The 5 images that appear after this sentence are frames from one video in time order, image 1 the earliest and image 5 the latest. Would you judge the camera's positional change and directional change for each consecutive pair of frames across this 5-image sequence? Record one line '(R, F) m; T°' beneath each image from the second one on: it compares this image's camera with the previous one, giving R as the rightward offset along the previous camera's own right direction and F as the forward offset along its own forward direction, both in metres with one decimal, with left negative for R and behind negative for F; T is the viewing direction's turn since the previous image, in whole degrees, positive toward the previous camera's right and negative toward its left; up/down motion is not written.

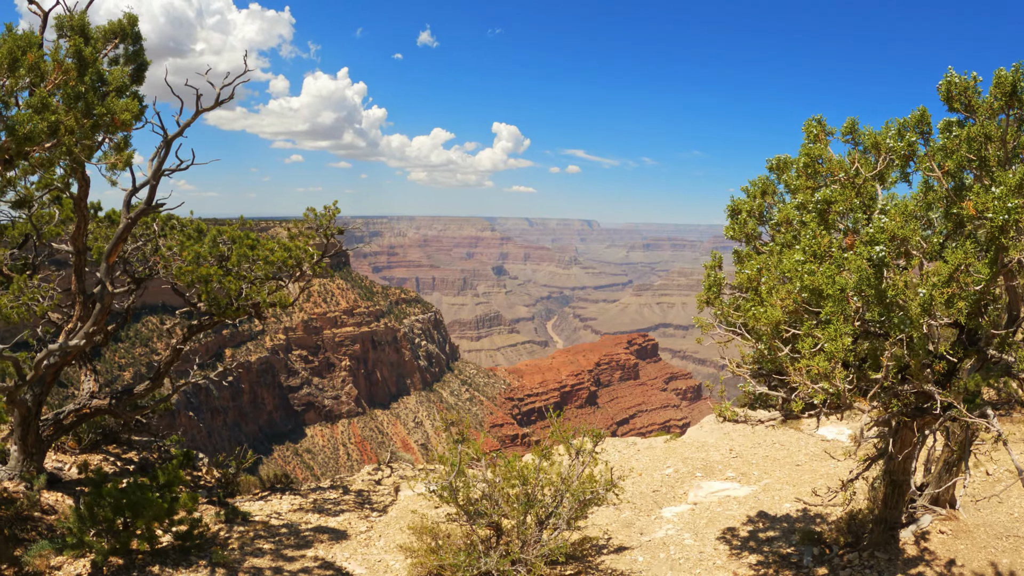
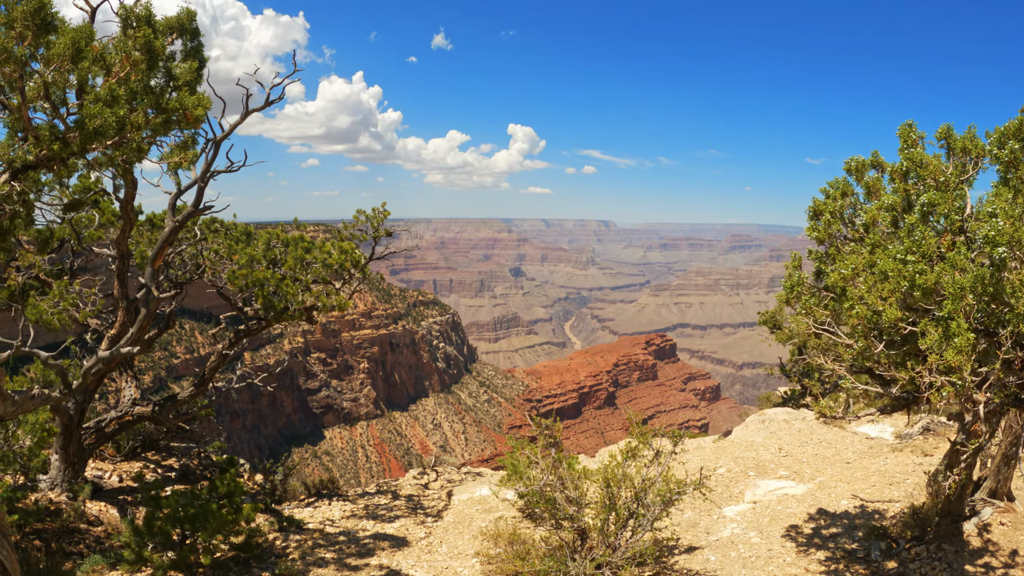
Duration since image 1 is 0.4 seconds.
(-0.8, +0.5) m; -2°
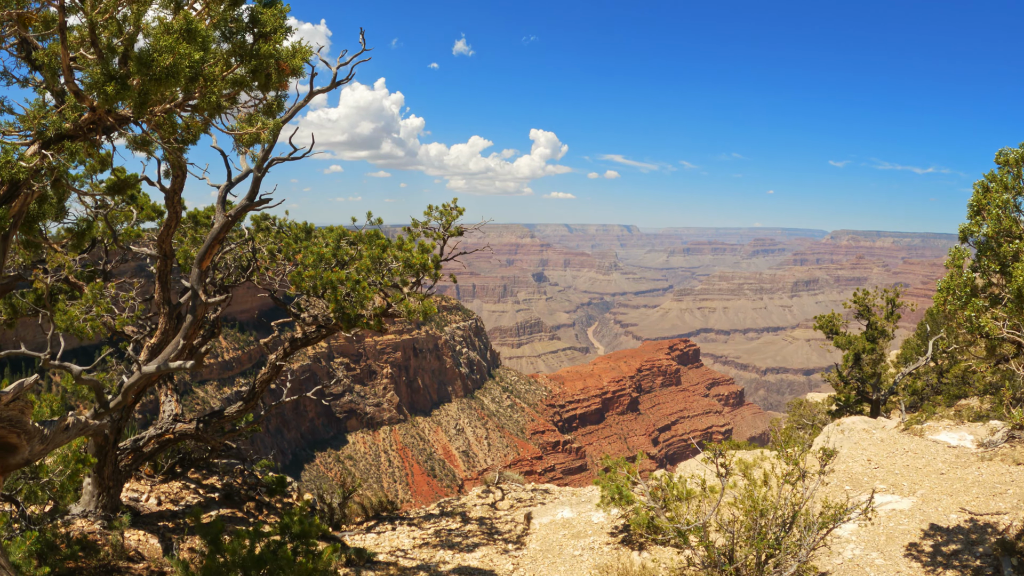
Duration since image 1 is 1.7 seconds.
(-1.2, +1.3) m; -3°
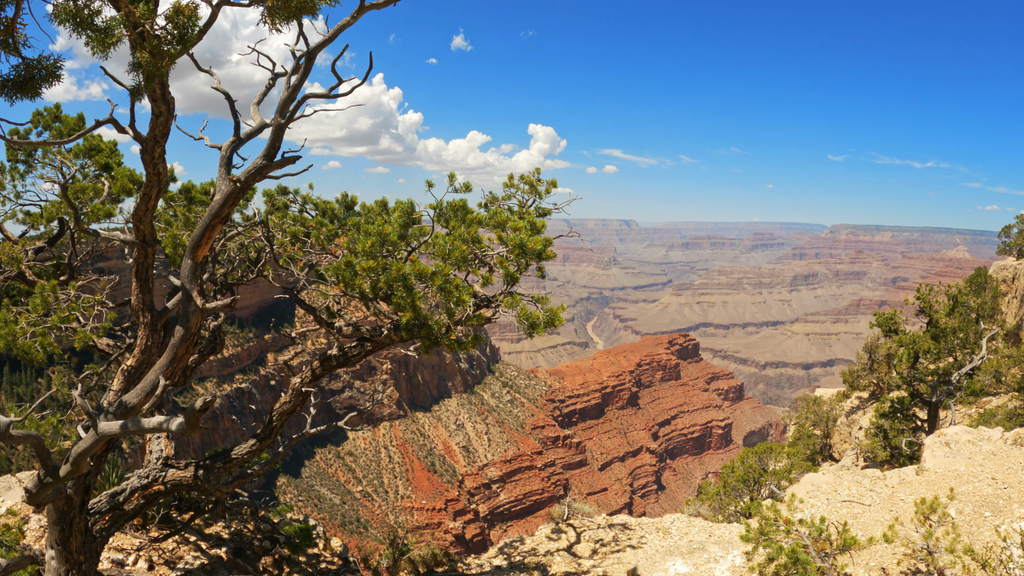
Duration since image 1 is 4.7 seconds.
(-1.6, +2.6) m; 0°
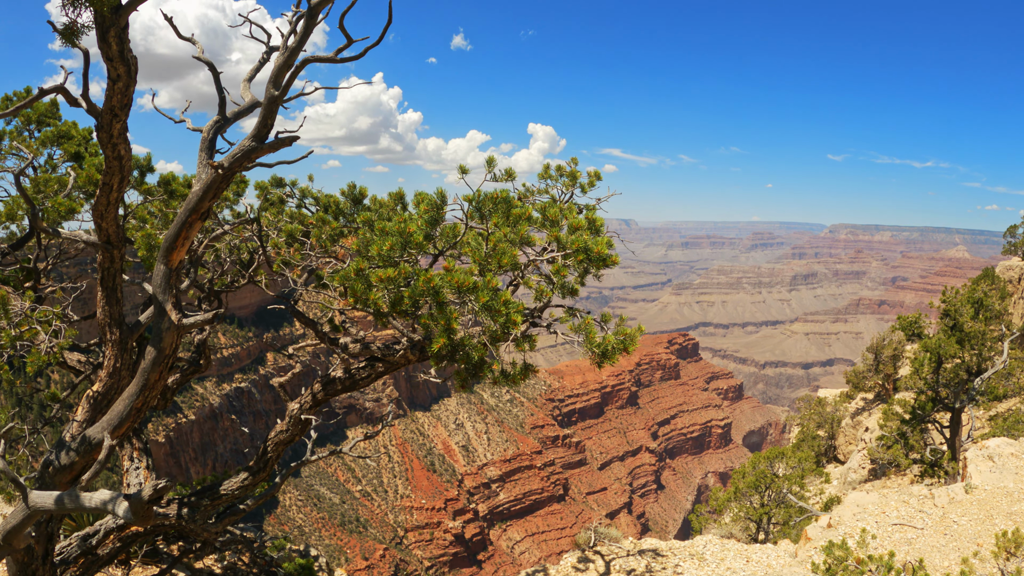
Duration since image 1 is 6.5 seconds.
(-0.4, +1.1) m; 0°
